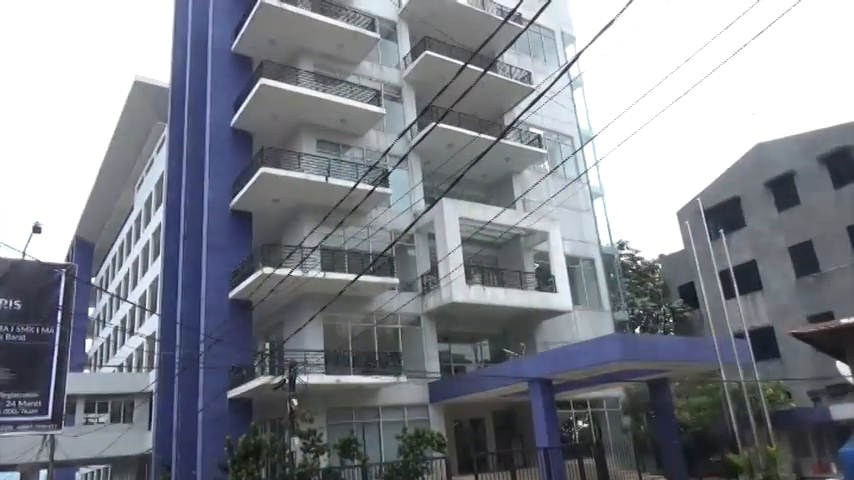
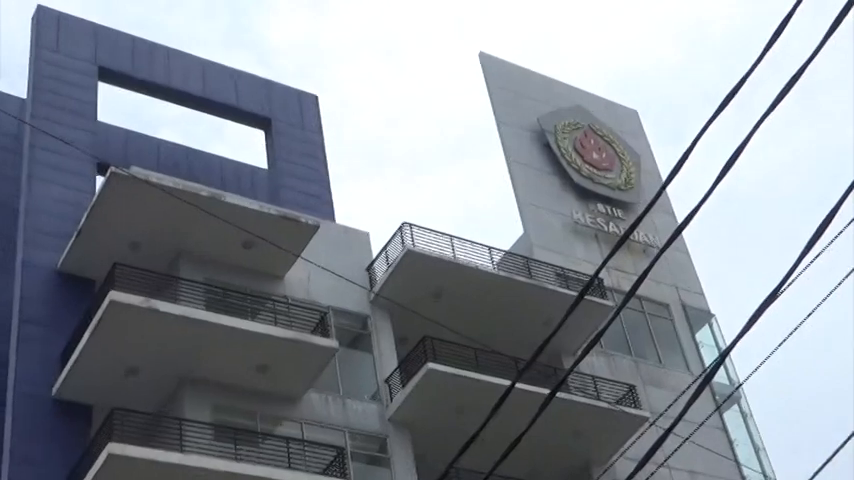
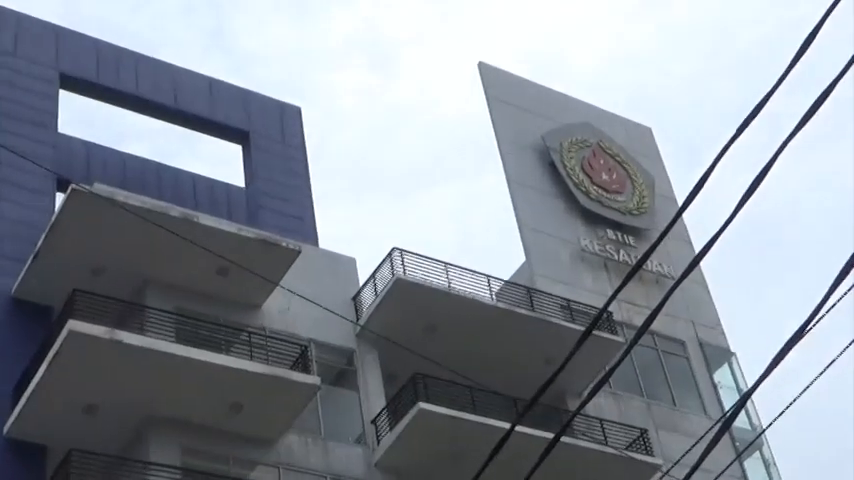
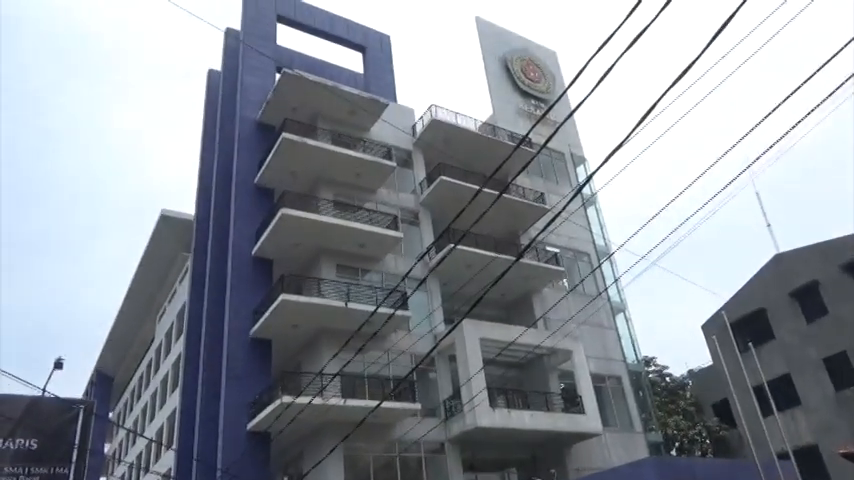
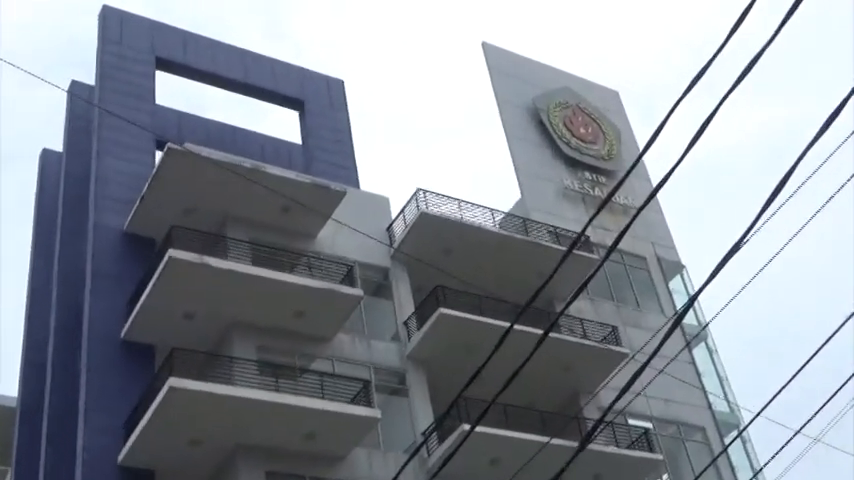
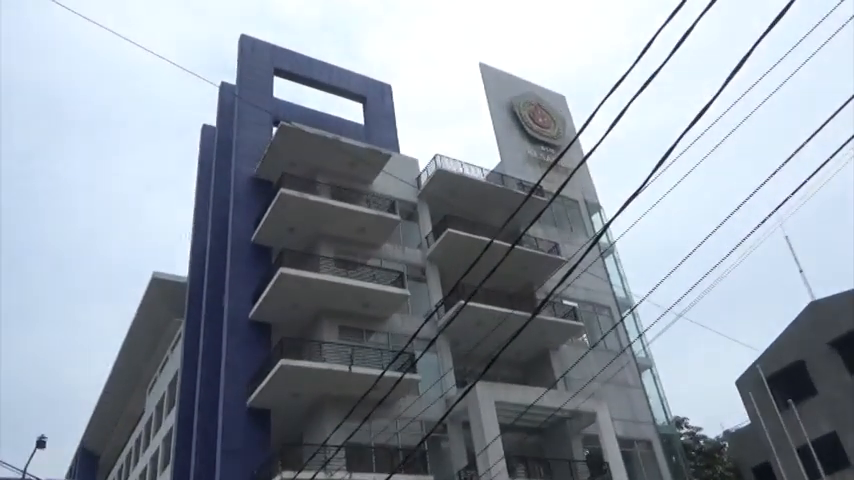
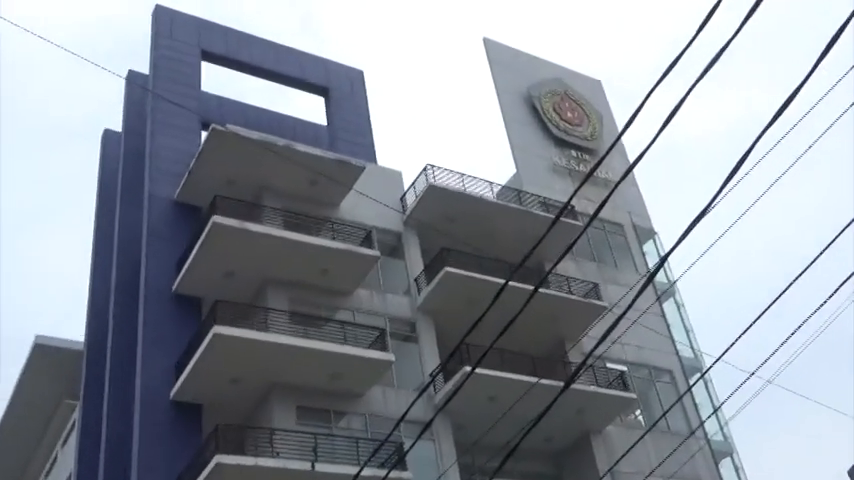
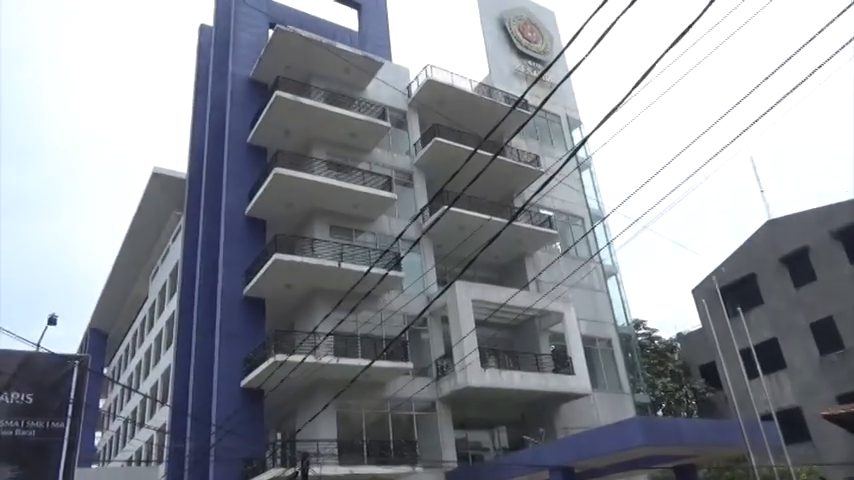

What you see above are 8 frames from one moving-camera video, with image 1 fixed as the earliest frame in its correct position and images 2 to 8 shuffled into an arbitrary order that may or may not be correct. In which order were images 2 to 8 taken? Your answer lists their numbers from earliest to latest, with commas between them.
8, 4, 6, 7, 5, 2, 3
